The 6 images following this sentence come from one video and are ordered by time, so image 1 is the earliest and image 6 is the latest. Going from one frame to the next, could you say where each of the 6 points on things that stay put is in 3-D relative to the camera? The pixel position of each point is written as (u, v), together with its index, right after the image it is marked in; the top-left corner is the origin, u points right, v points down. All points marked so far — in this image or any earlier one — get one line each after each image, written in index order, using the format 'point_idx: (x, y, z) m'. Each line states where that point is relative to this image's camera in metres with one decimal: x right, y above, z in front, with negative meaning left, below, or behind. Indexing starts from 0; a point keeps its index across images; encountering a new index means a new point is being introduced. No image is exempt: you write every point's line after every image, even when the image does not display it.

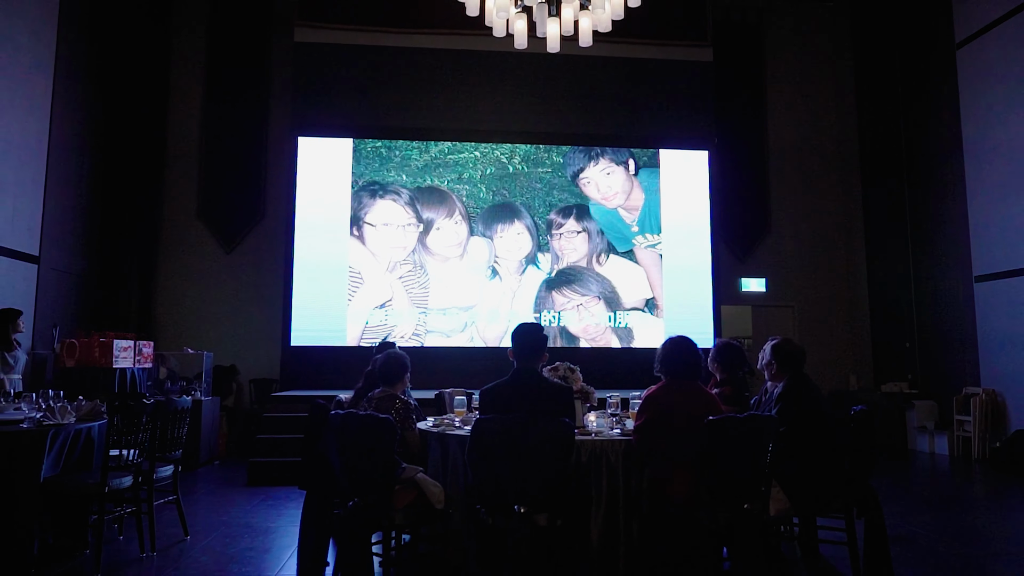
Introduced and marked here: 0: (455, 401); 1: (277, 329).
0: (-0.3, -0.6, +3.3) m
1: (-2.8, -0.5, +7.5) m
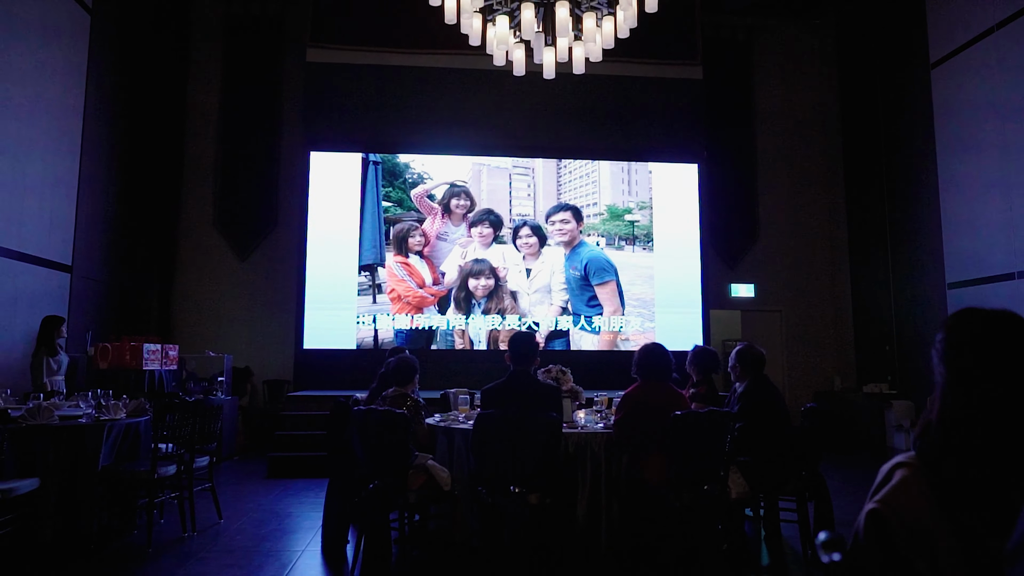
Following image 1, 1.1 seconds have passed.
0: (-0.3, -0.7, +3.8) m
1: (-2.8, -0.6, +7.9) m
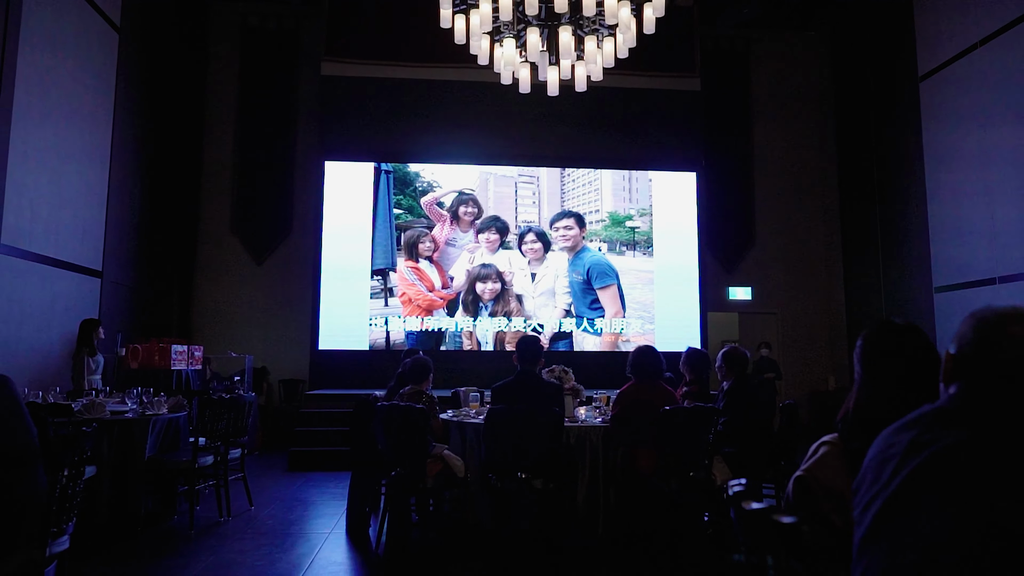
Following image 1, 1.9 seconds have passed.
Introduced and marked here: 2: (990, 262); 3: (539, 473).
0: (-0.3, -0.7, +4.1) m
1: (-2.7, -0.6, +8.3) m
2: (+5.0, +0.3, +6.5) m
3: (+0.1, -0.9, +3.1) m
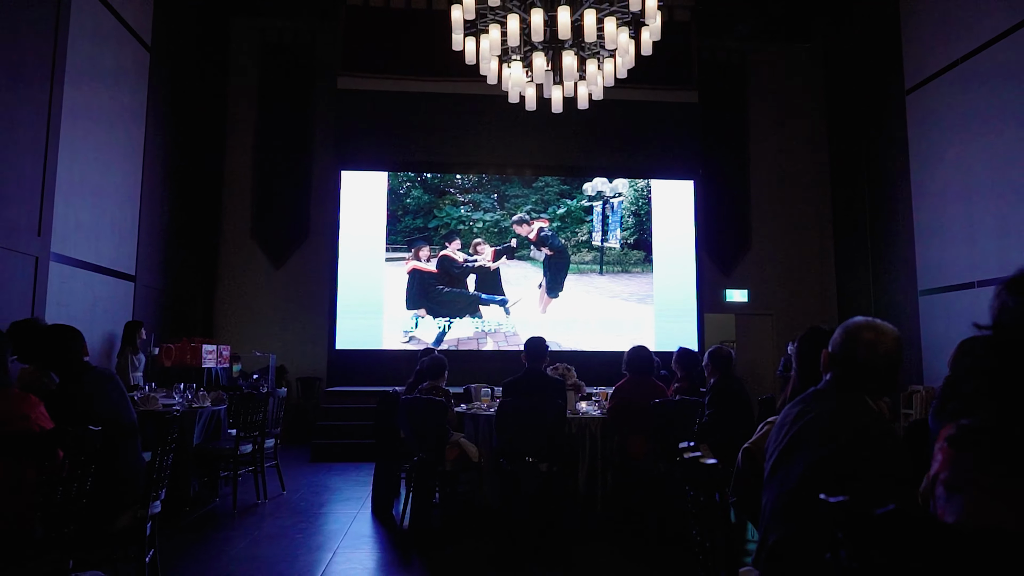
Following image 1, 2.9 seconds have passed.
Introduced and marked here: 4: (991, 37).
0: (-0.2, -0.7, +4.5) m
1: (-2.6, -0.6, +8.7) m
2: (+5.0, +0.2, +6.9) m
3: (+0.2, -1.0, +3.6) m
4: (+5.1, +2.7, +6.6) m
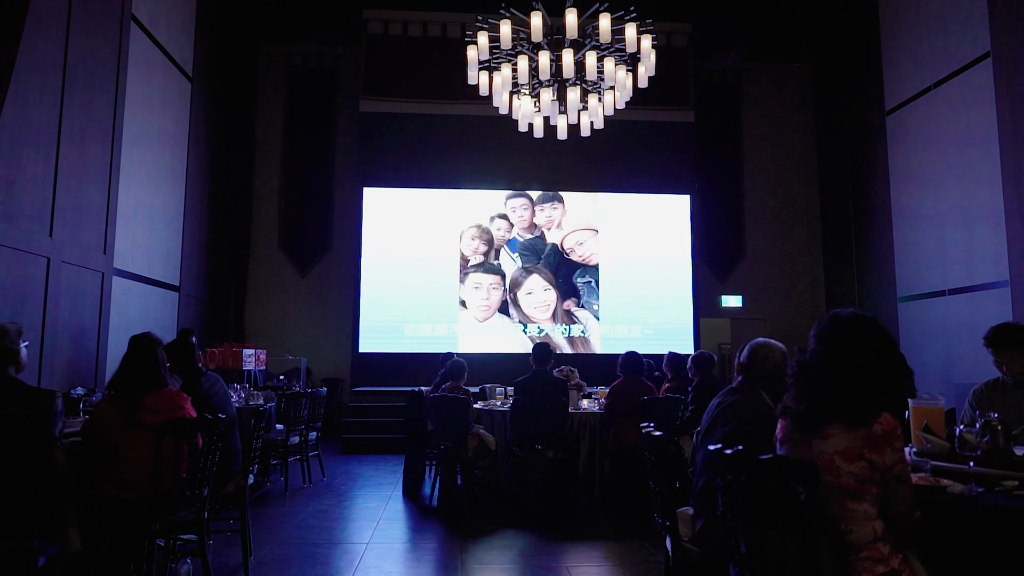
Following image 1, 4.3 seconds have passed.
0: (-0.1, -0.9, +5.2) m
1: (-2.5, -0.7, +9.4) m
2: (+5.1, +0.1, +7.5) m
3: (+0.3, -1.1, +4.2) m
4: (+5.2, +2.6, +7.2) m
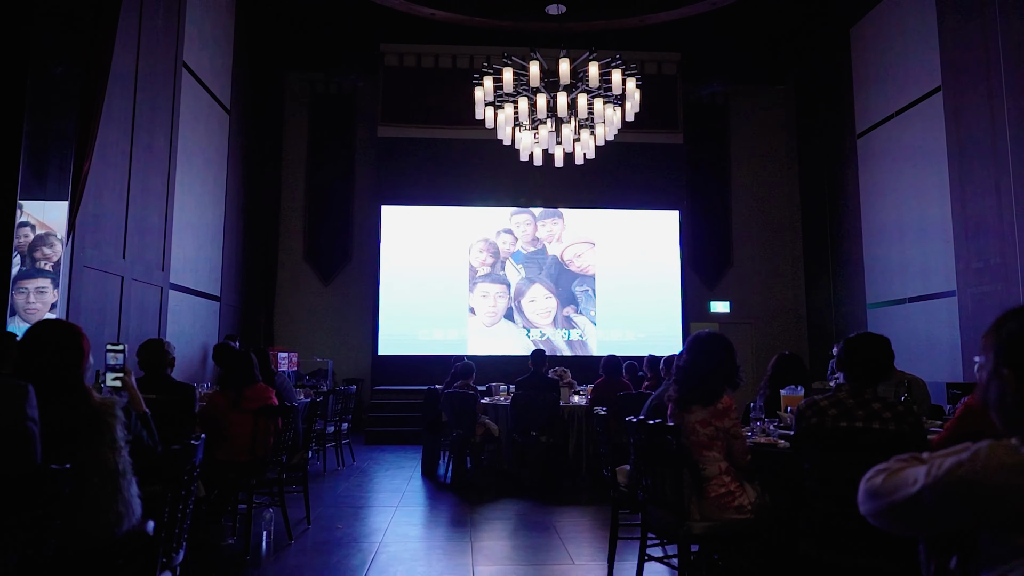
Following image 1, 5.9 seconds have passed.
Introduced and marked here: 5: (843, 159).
0: (-0.1, -1.0, +6.1) m
1: (-2.4, -0.9, +10.4) m
2: (+5.2, 0.0, +8.3) m
3: (+0.3, -1.2, +5.1) m
4: (+5.2, +2.5, +8.1) m
5: (+5.1, +2.0, +9.7) m
